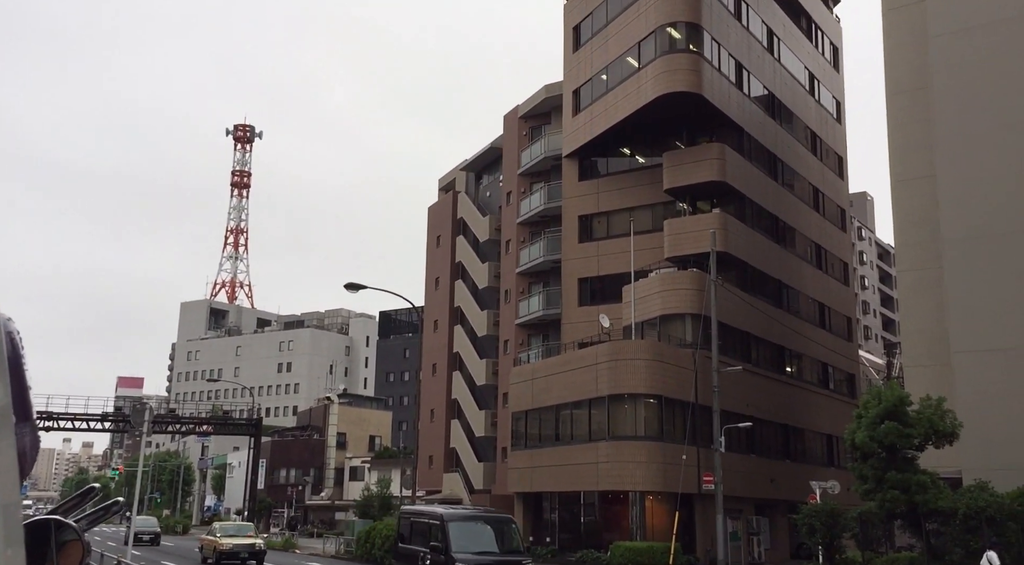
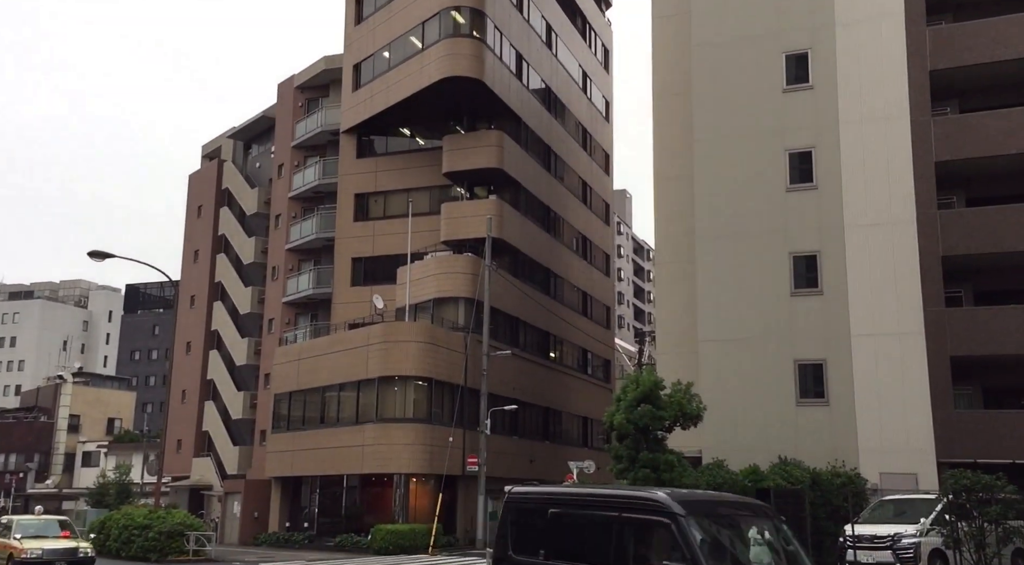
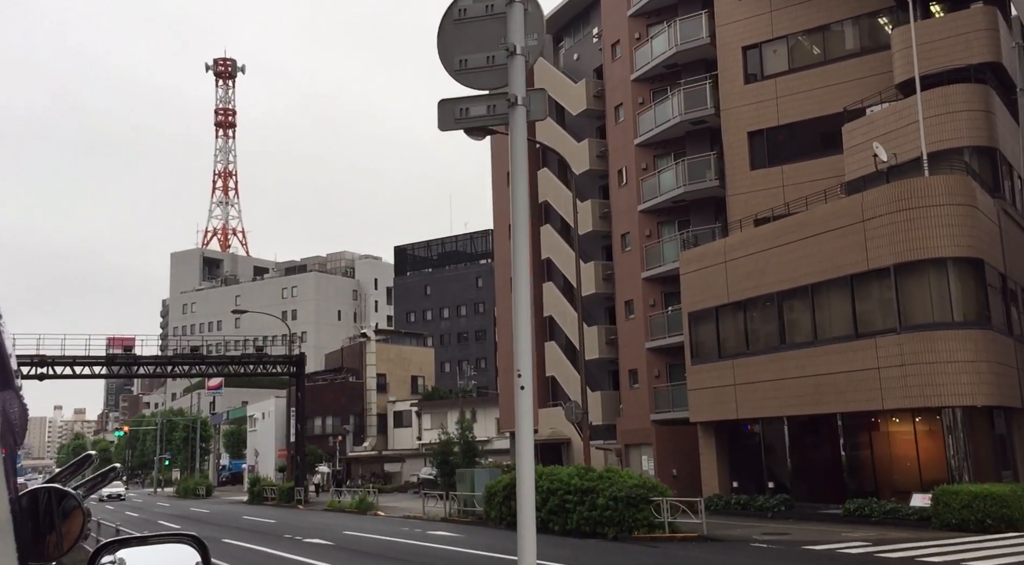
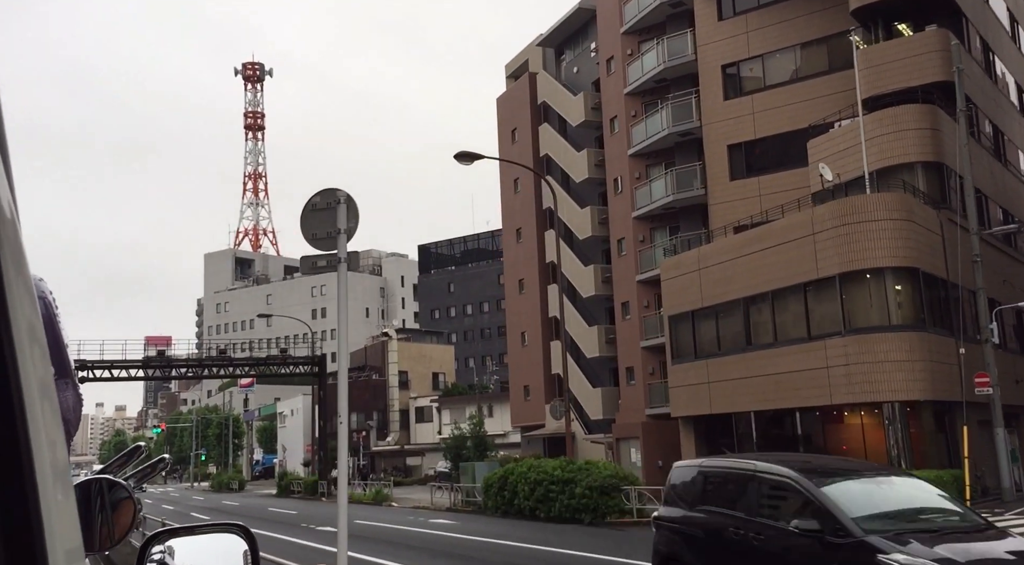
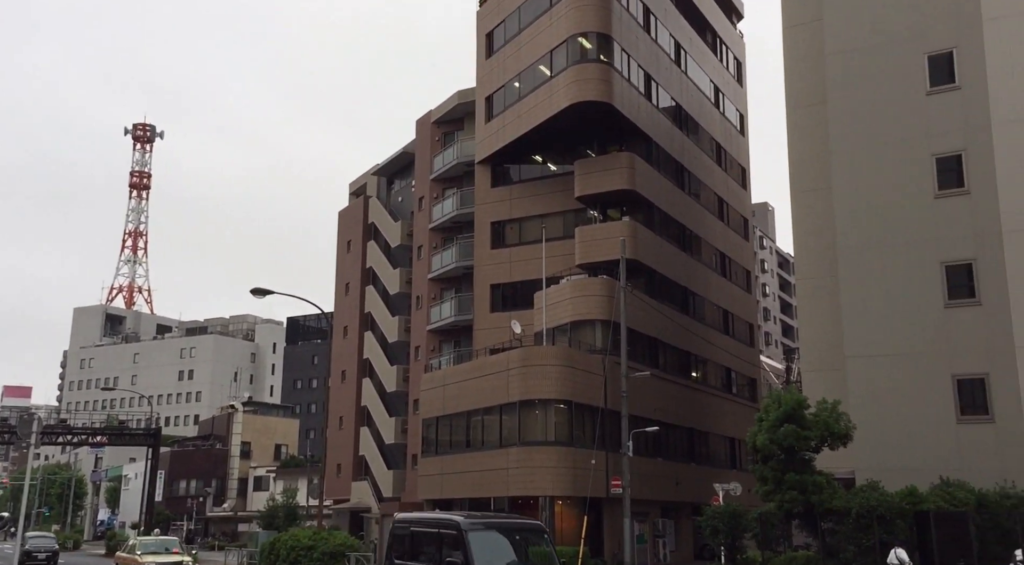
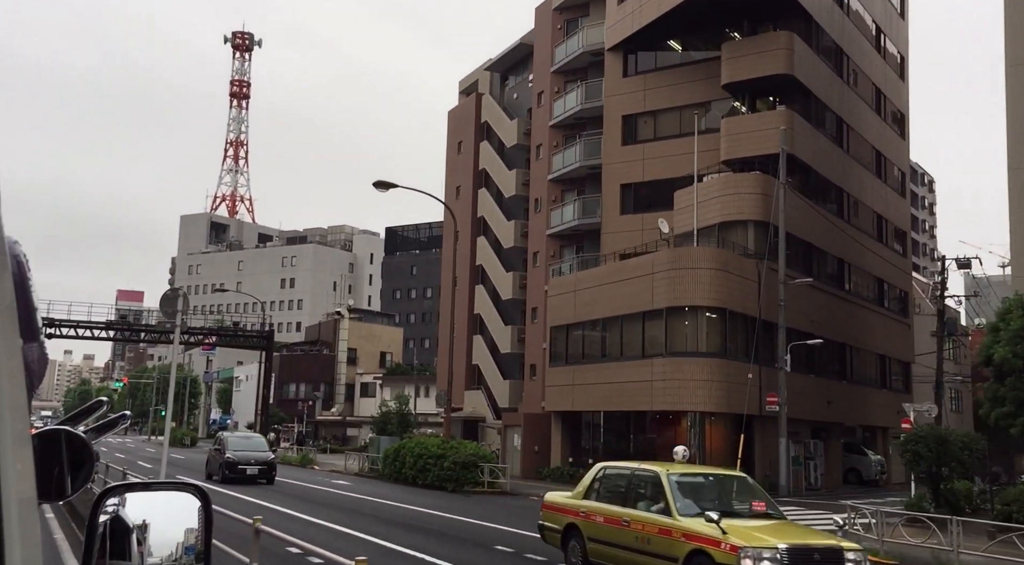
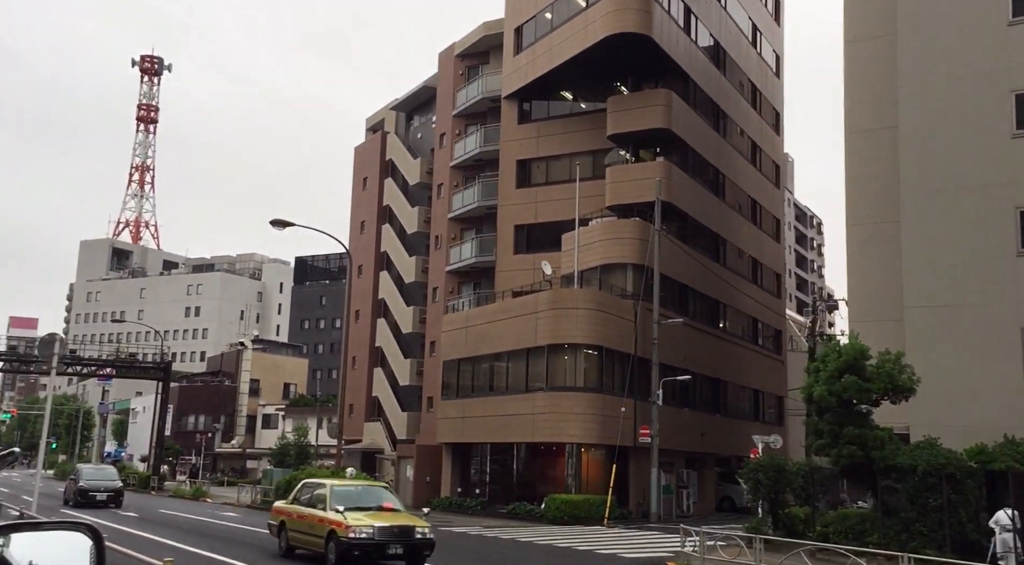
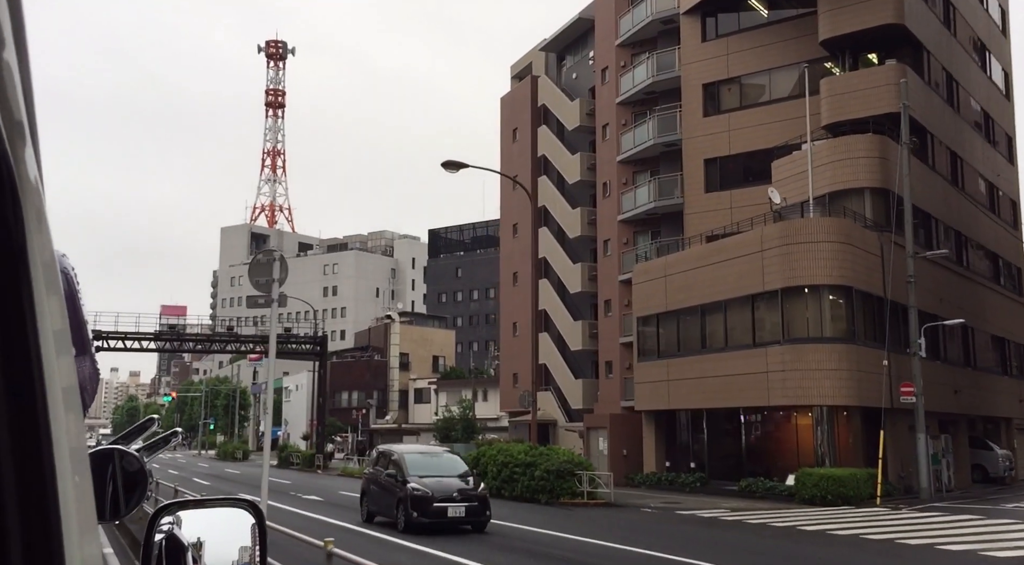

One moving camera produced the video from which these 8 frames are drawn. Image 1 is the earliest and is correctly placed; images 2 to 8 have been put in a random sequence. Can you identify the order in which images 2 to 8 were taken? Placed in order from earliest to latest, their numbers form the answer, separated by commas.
5, 2, 7, 6, 8, 4, 3
